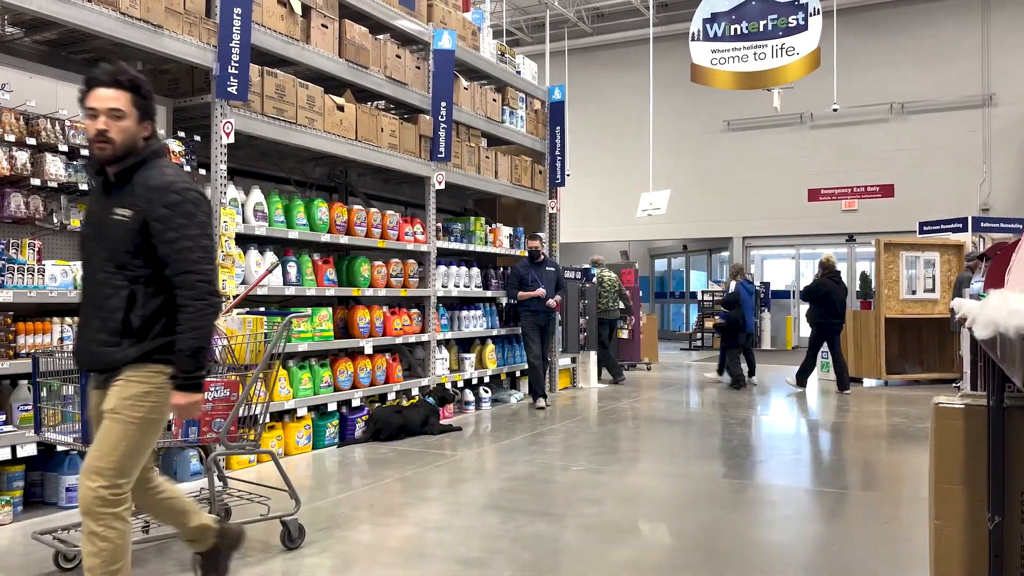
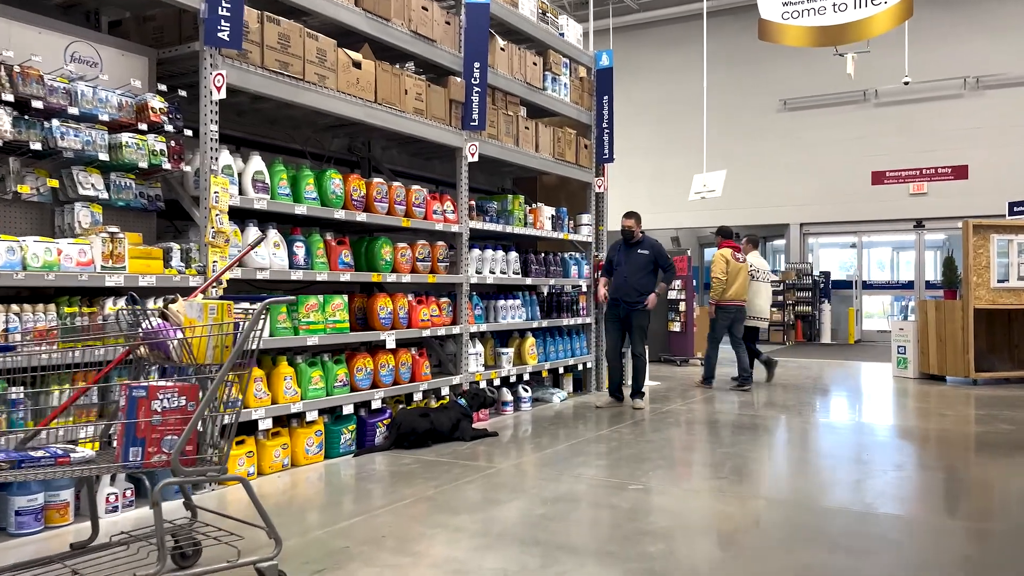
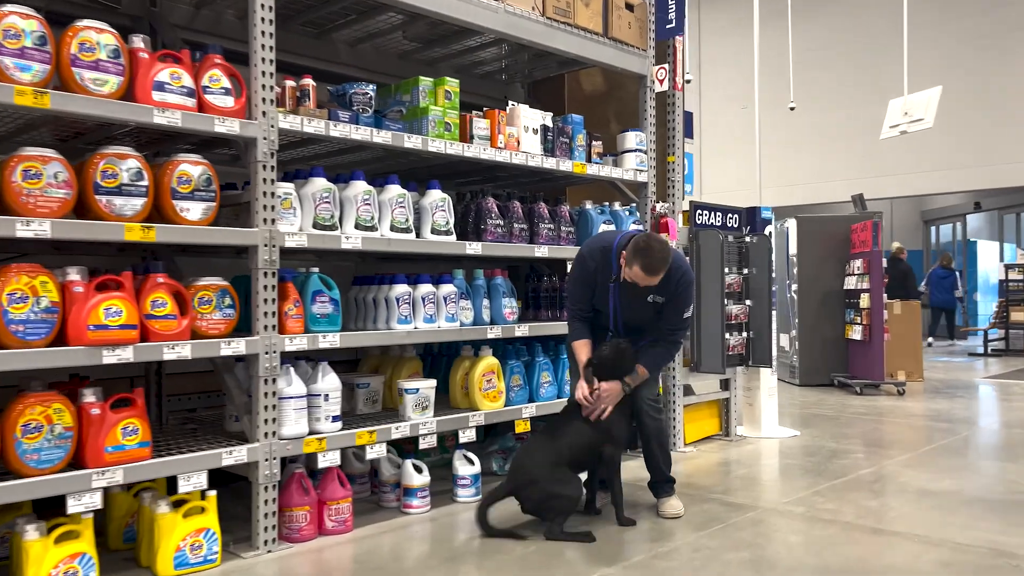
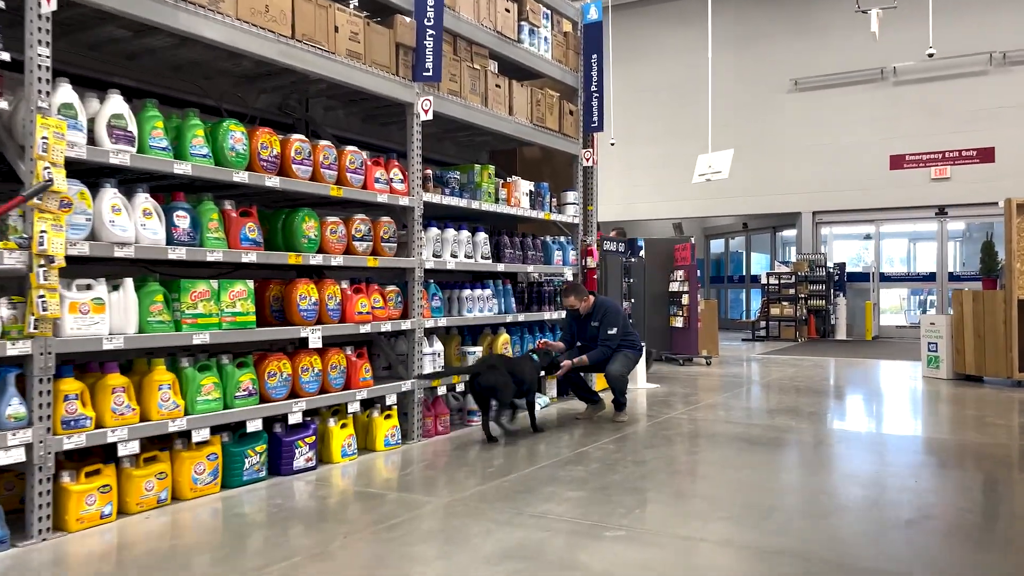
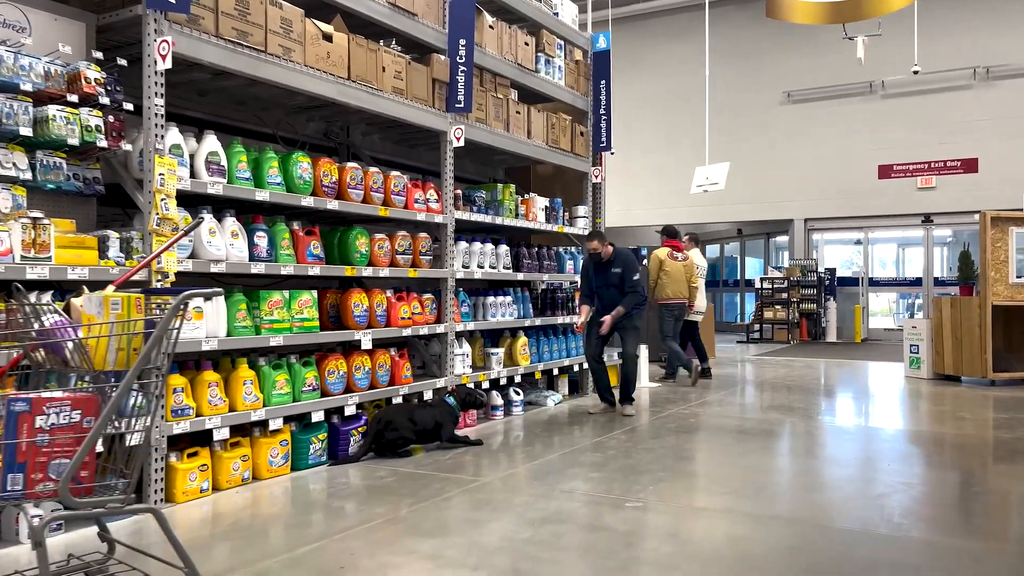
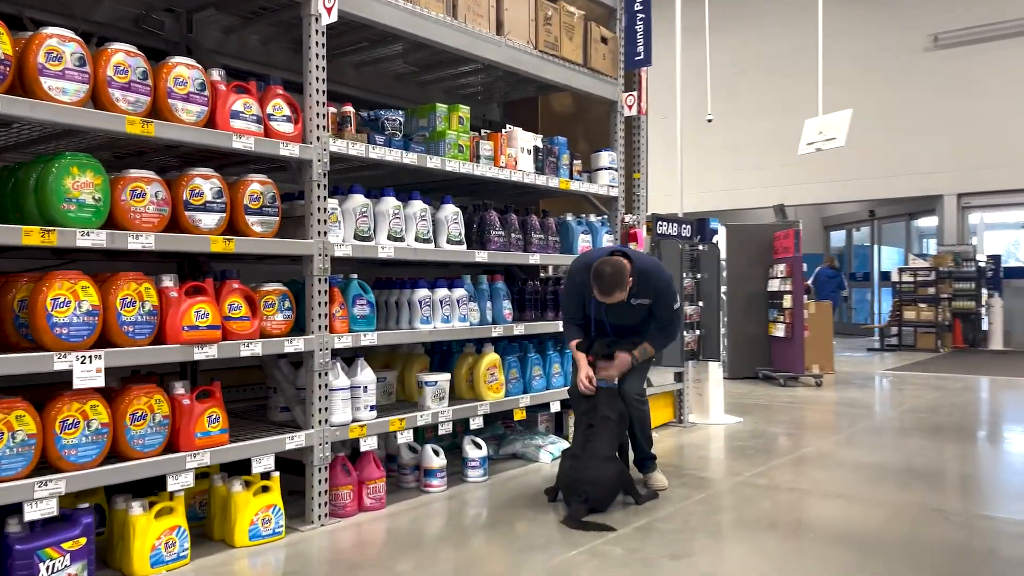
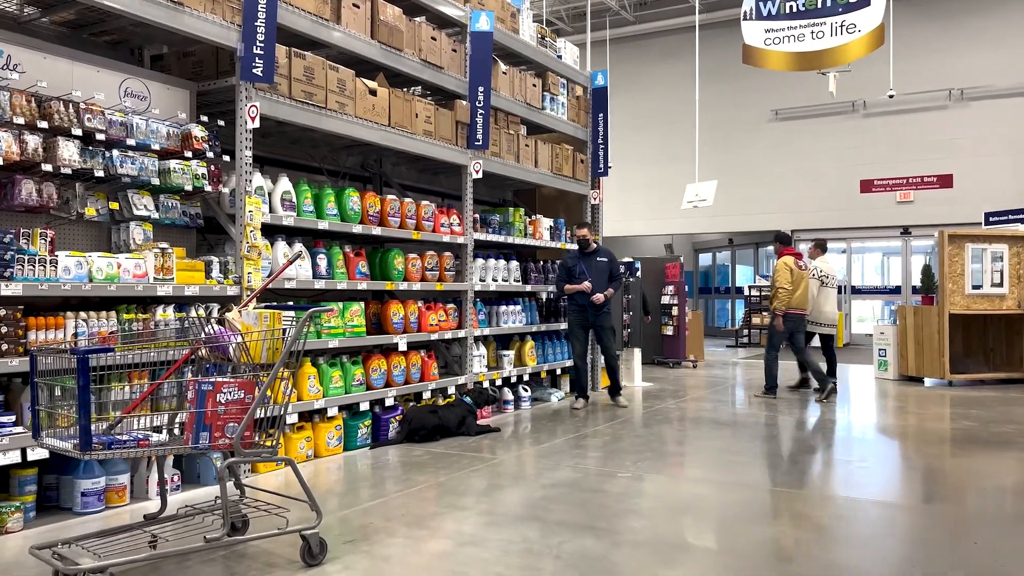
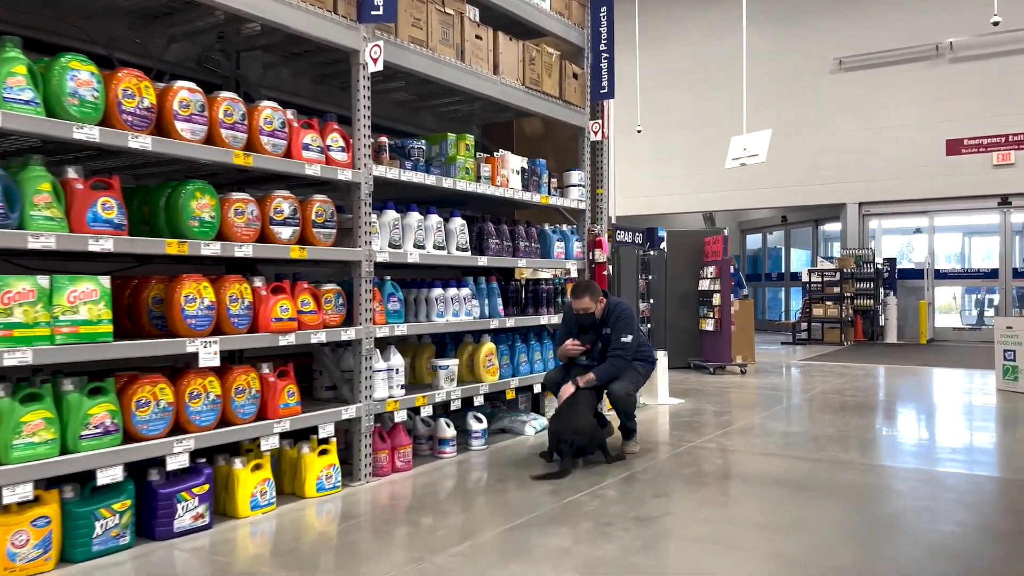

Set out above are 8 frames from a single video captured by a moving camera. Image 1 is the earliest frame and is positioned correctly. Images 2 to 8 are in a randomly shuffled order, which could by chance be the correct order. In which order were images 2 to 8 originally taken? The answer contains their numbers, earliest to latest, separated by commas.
7, 2, 5, 4, 8, 6, 3
